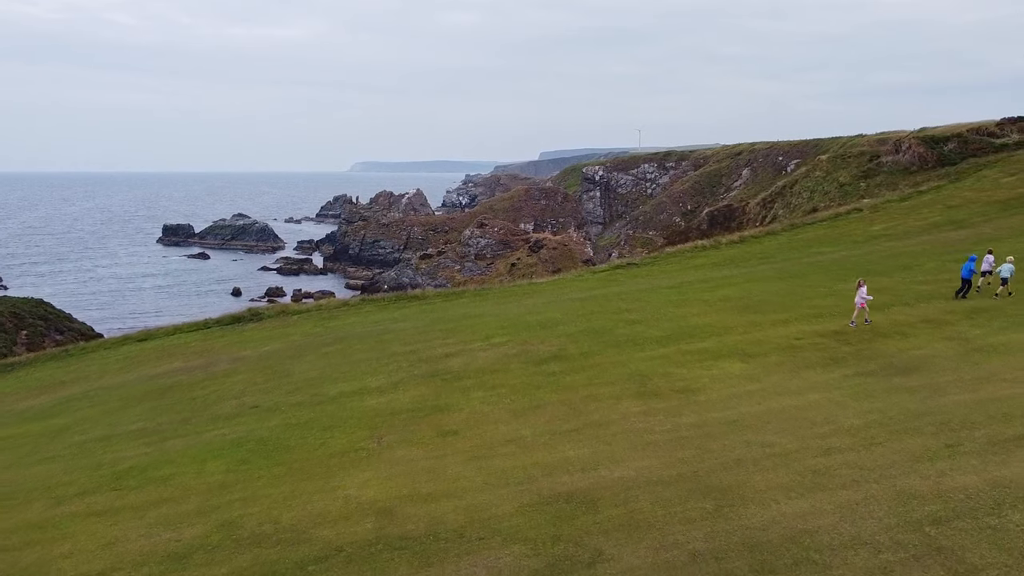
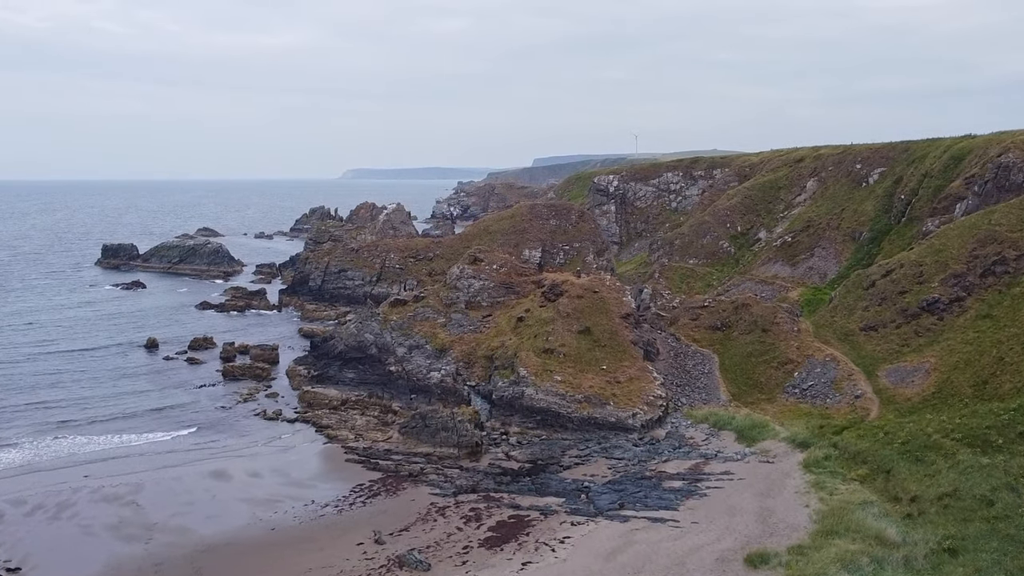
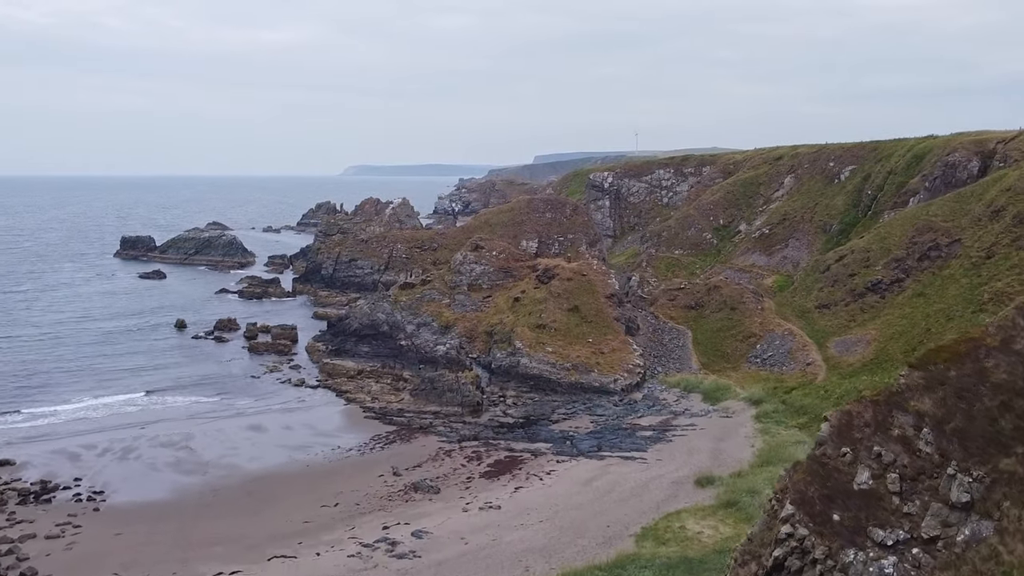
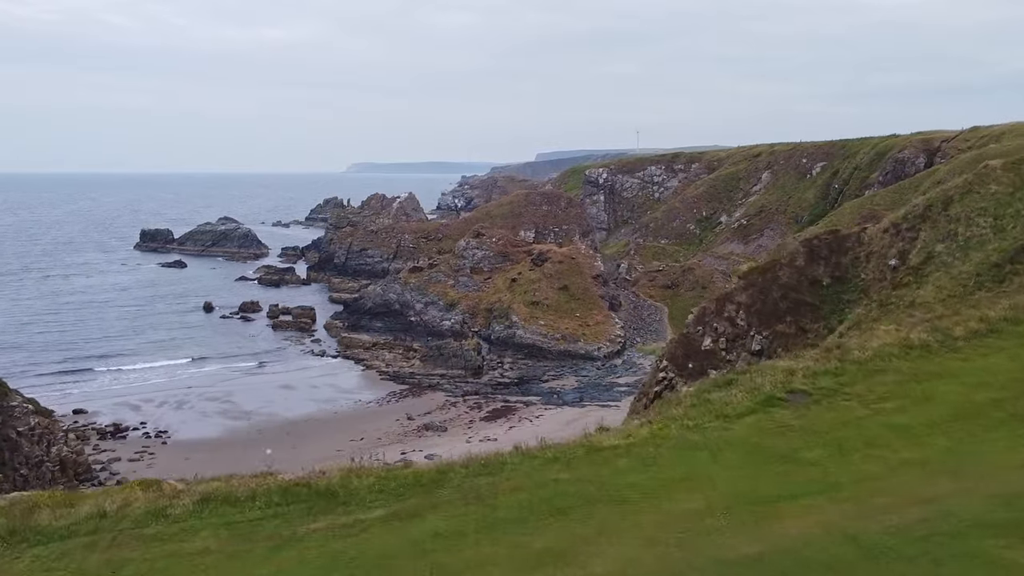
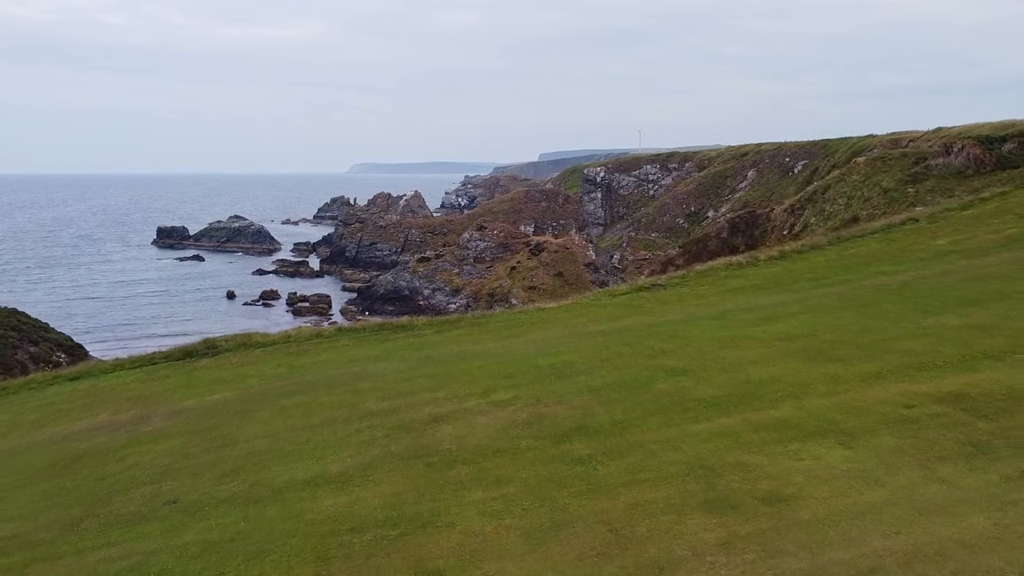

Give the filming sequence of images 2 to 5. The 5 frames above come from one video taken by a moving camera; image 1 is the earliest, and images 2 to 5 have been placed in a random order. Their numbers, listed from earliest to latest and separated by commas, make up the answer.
5, 4, 3, 2
